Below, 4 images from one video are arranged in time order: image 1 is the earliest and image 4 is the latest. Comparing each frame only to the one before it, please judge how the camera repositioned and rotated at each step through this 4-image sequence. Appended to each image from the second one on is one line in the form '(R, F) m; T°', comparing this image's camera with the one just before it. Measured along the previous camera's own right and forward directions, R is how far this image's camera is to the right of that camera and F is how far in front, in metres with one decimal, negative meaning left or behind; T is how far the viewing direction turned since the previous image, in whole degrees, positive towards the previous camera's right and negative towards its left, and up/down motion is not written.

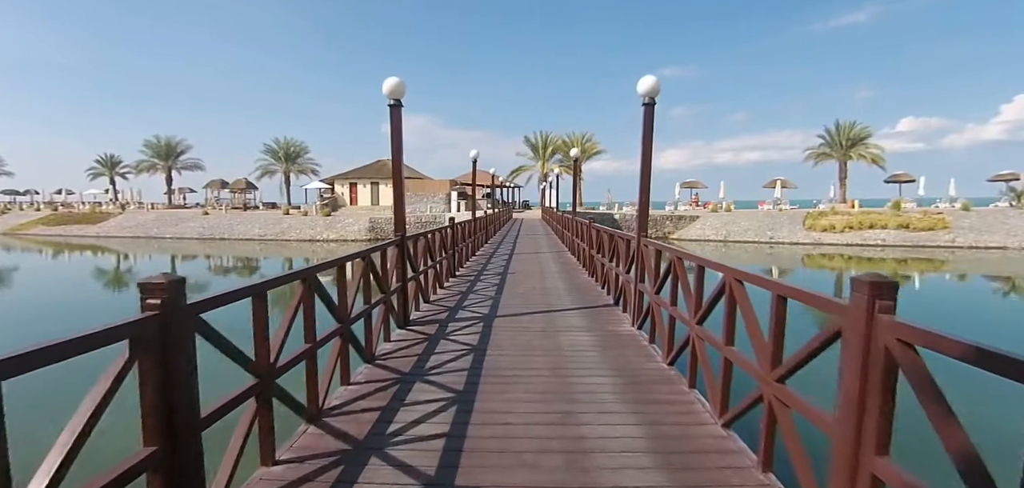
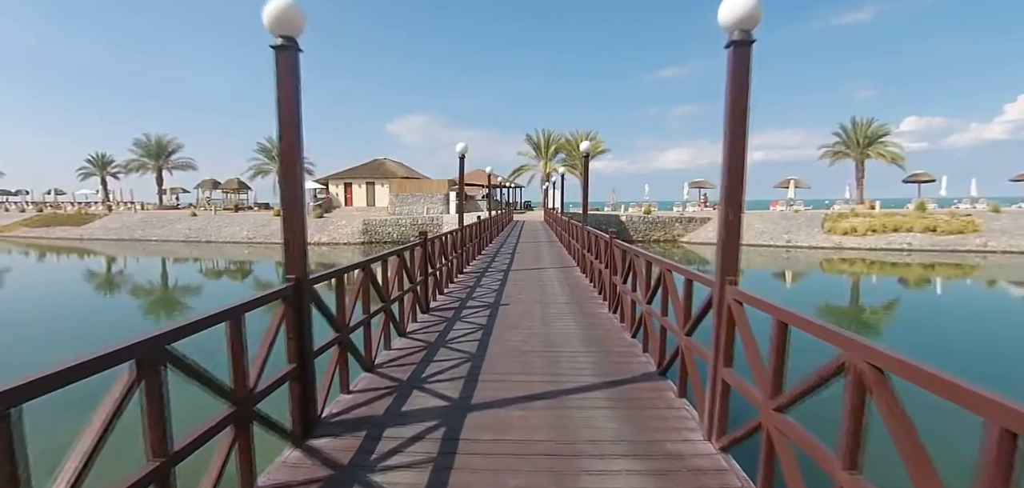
(+0.1, +1.9) m; 0°
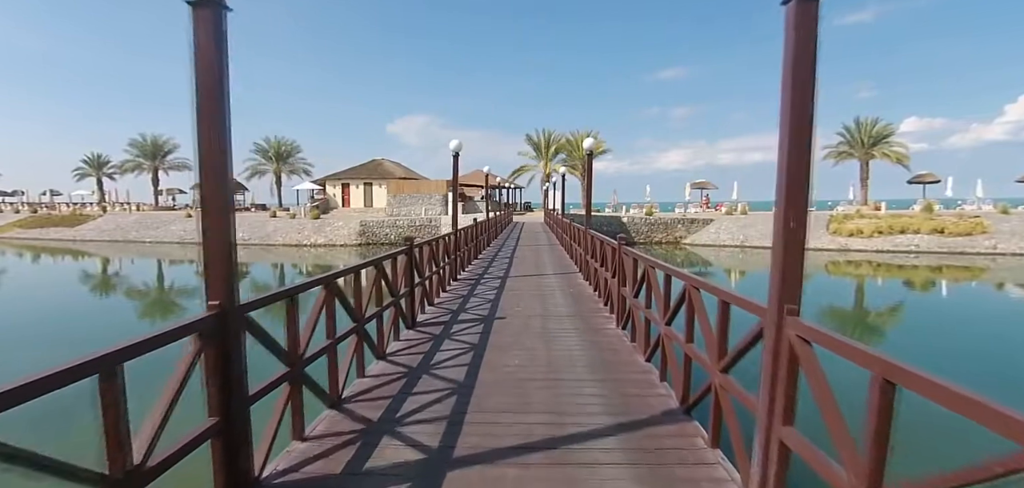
(0.0, +0.6) m; 0°
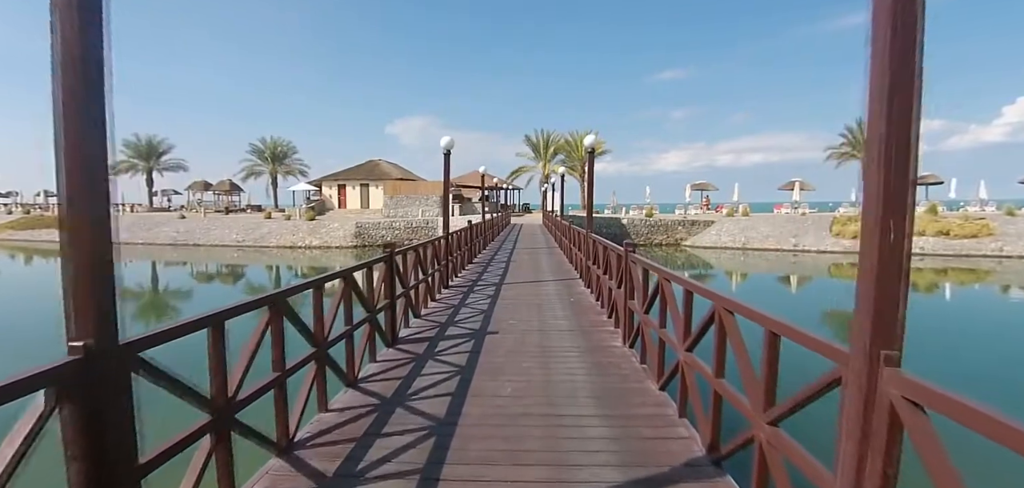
(+0.1, +0.5) m; 0°
